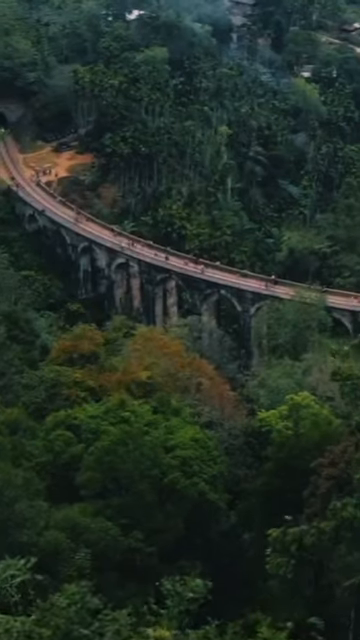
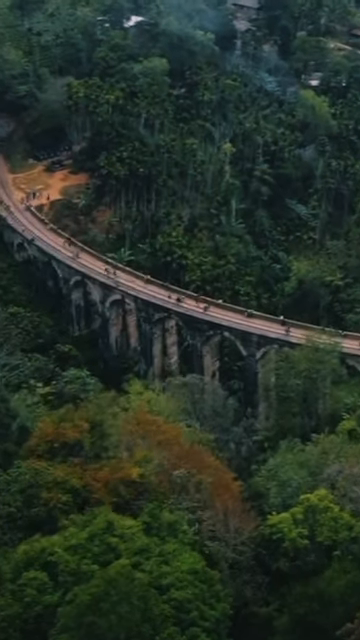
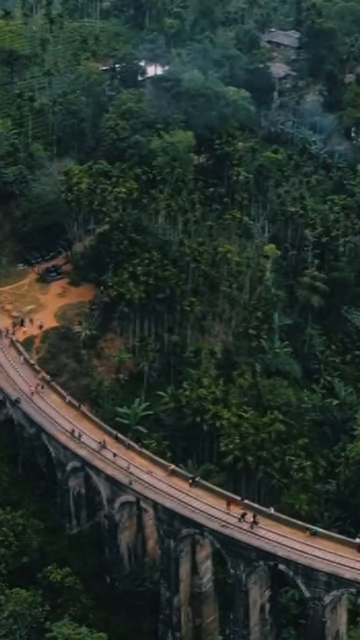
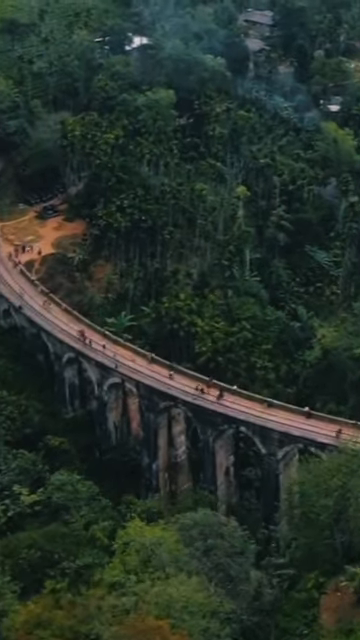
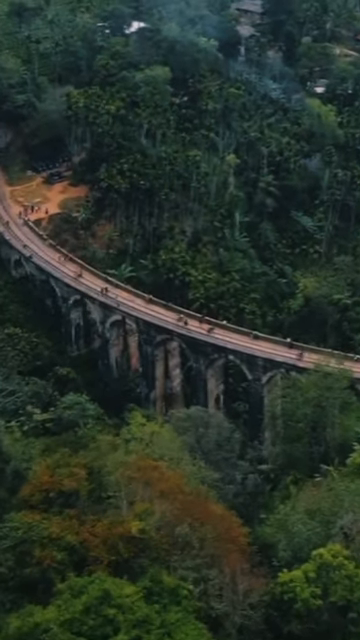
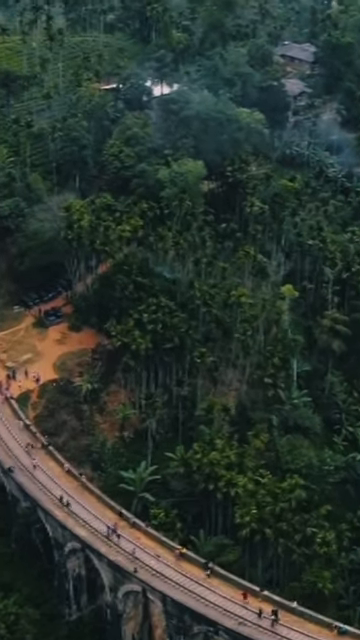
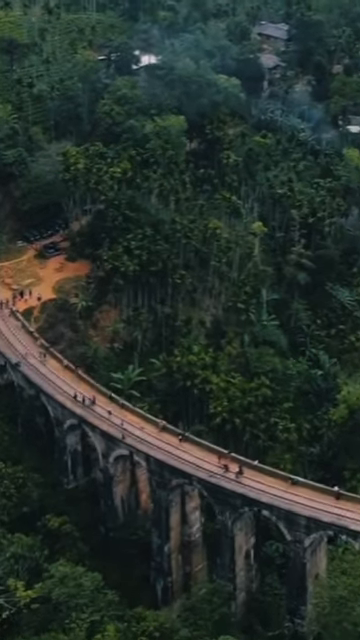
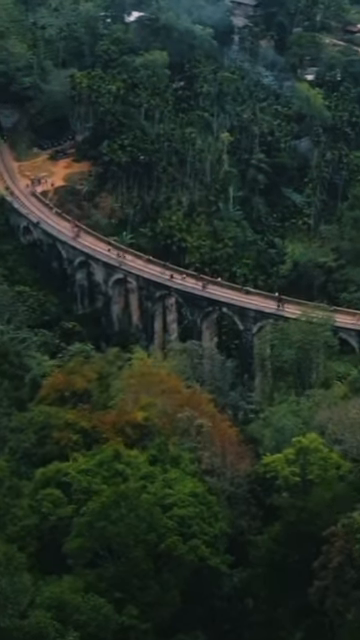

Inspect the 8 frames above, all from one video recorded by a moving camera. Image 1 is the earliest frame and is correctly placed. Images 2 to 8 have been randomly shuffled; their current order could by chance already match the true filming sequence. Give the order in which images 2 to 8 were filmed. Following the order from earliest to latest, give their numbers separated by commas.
8, 2, 5, 4, 7, 3, 6
